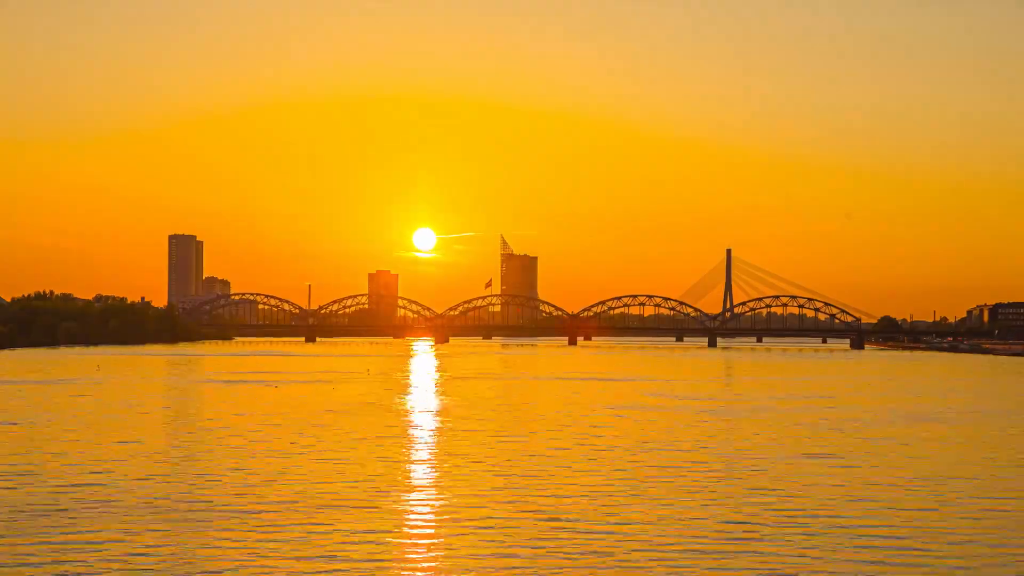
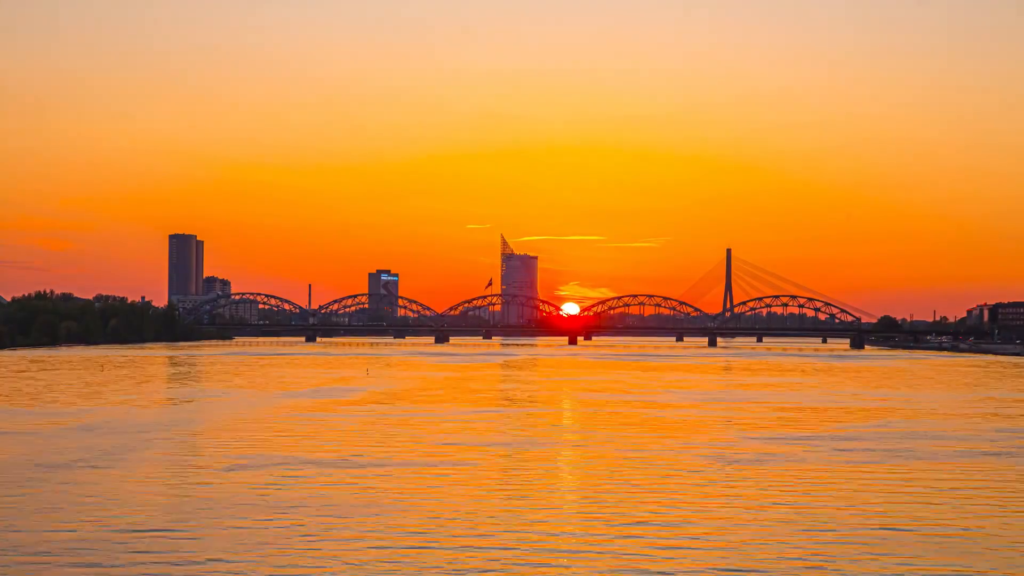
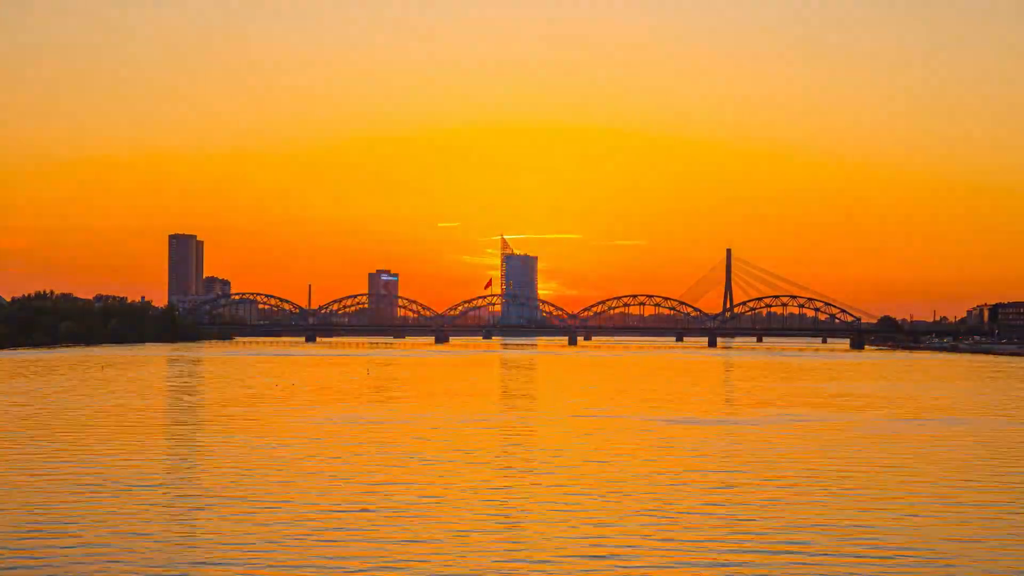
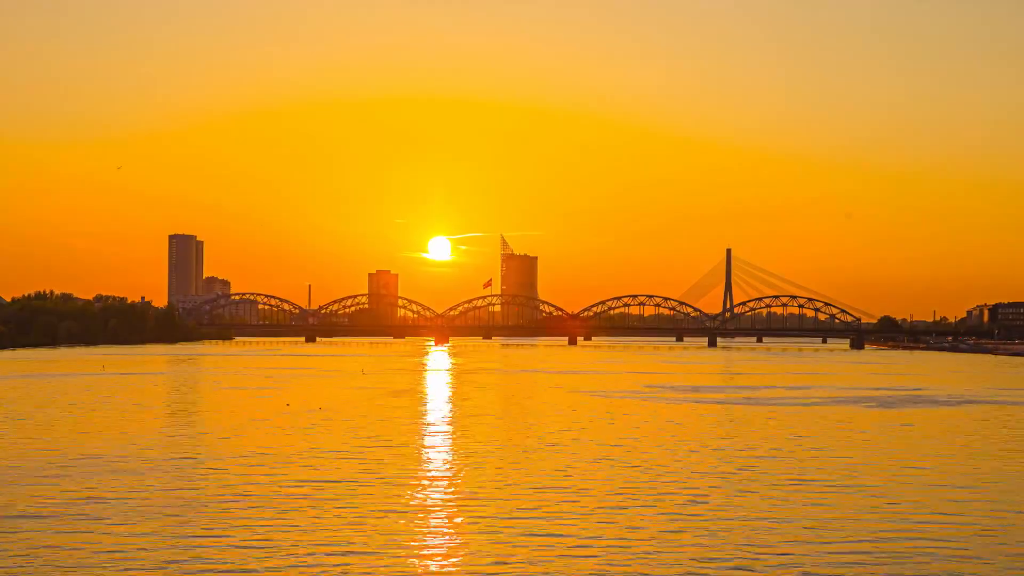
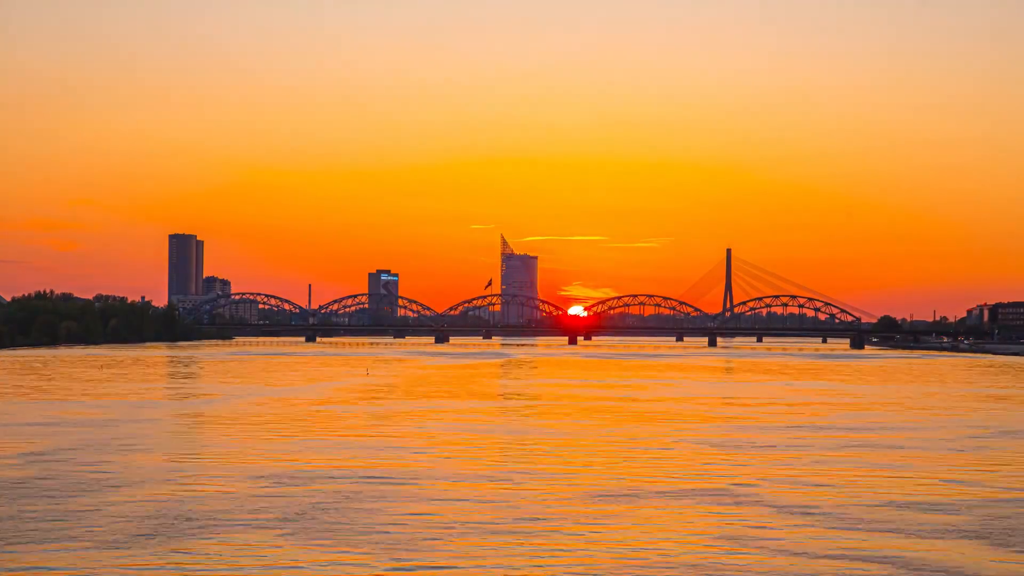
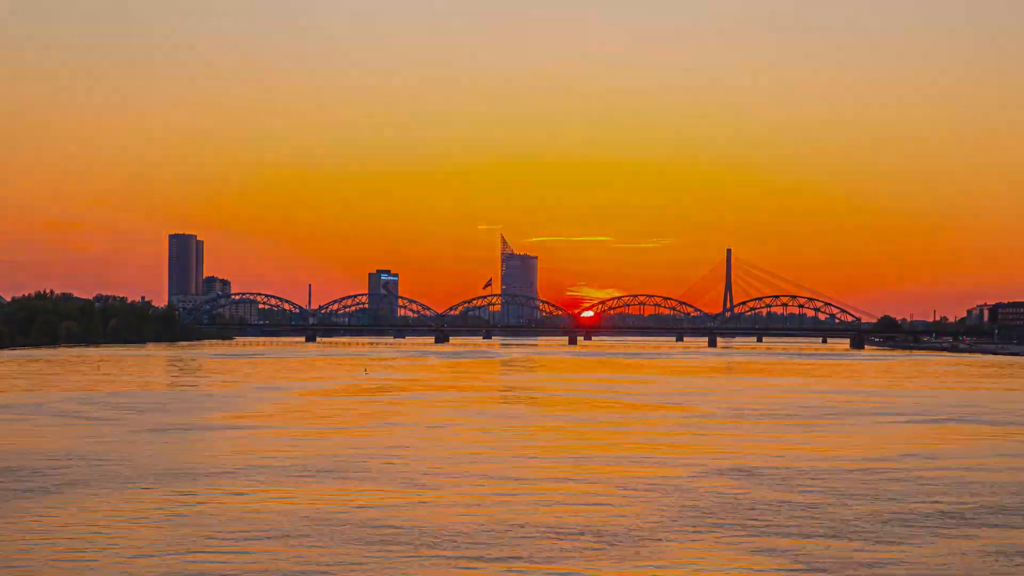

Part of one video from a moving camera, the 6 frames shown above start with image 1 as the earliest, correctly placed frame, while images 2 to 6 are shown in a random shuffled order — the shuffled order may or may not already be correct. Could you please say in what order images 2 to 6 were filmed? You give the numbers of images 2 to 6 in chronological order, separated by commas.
4, 3, 2, 5, 6
